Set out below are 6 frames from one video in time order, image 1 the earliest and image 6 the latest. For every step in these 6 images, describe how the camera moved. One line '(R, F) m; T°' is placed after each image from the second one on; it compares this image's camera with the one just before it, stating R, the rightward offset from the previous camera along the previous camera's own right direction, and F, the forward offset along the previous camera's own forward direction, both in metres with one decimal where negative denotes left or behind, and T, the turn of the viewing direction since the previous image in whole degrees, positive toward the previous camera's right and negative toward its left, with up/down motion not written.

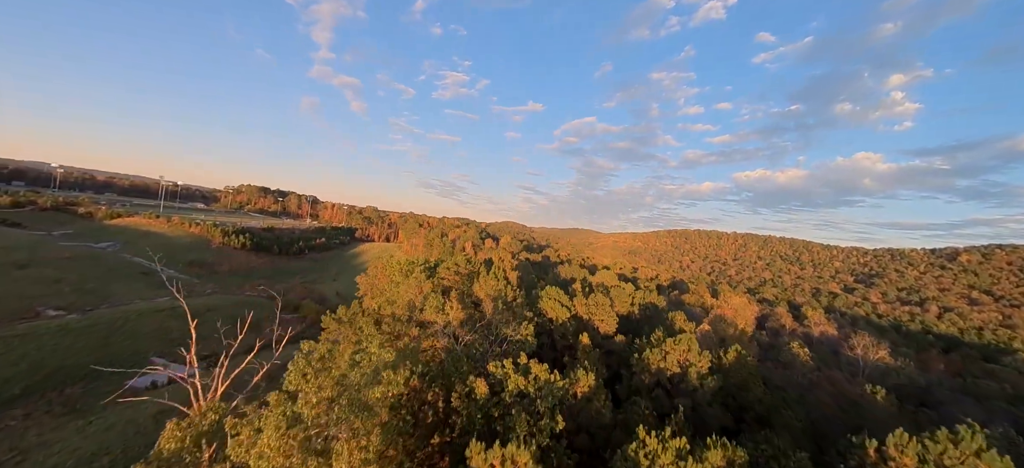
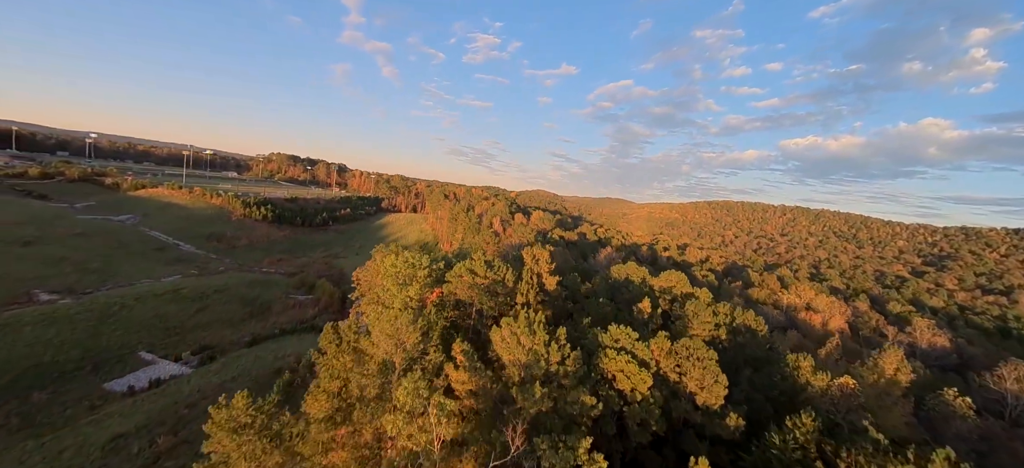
(-0.5, +8.3) m; -4°
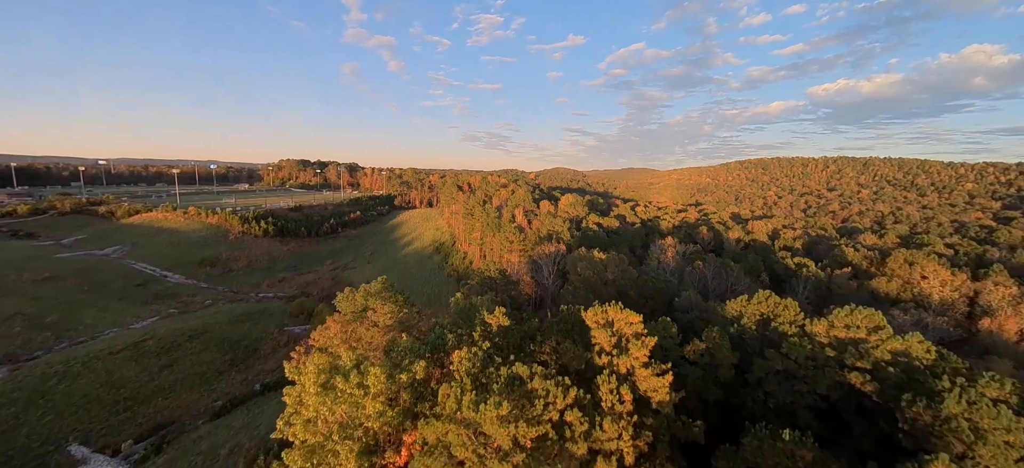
(-0.5, +11.7) m; -3°
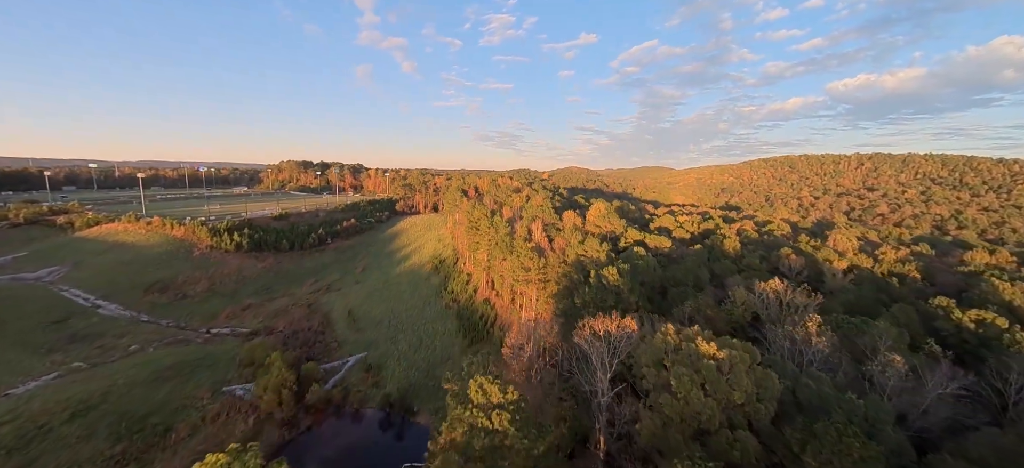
(-0.4, +14.0) m; -2°
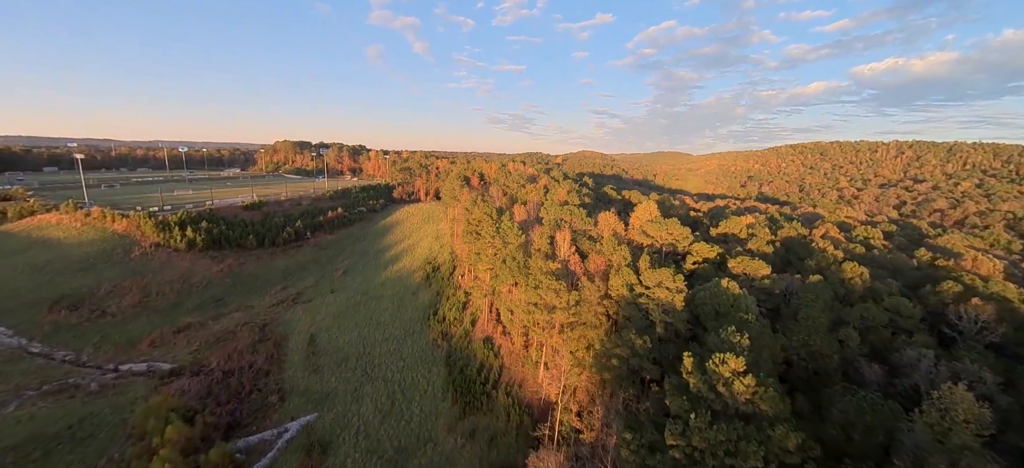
(-0.4, +14.6) m; -1°
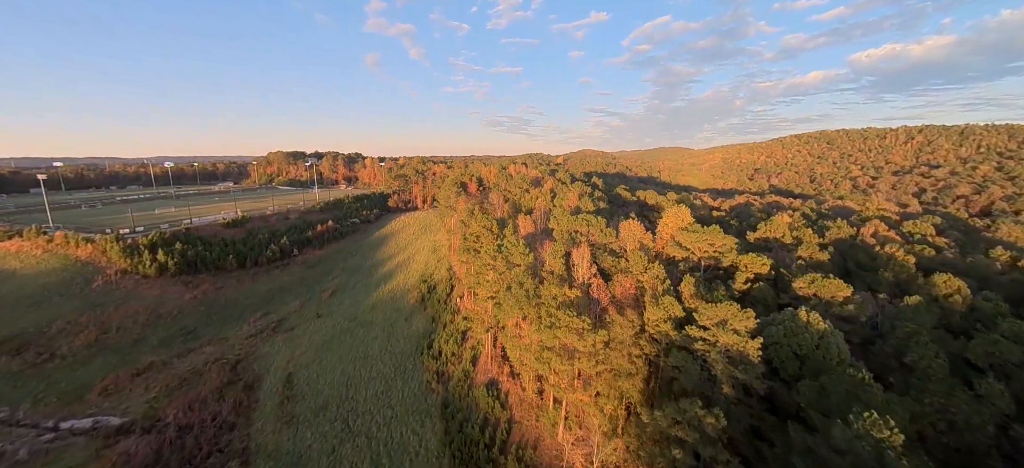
(-0.1, +6.1) m; 0°
